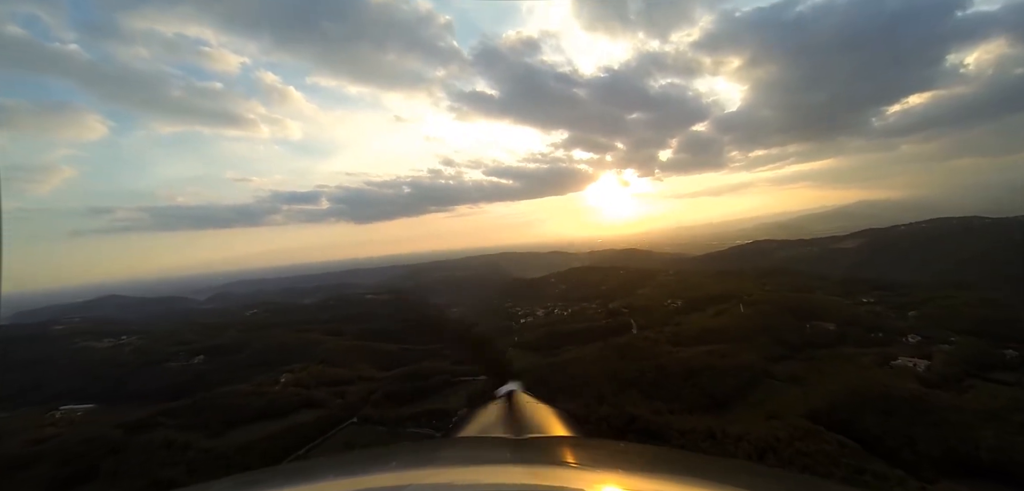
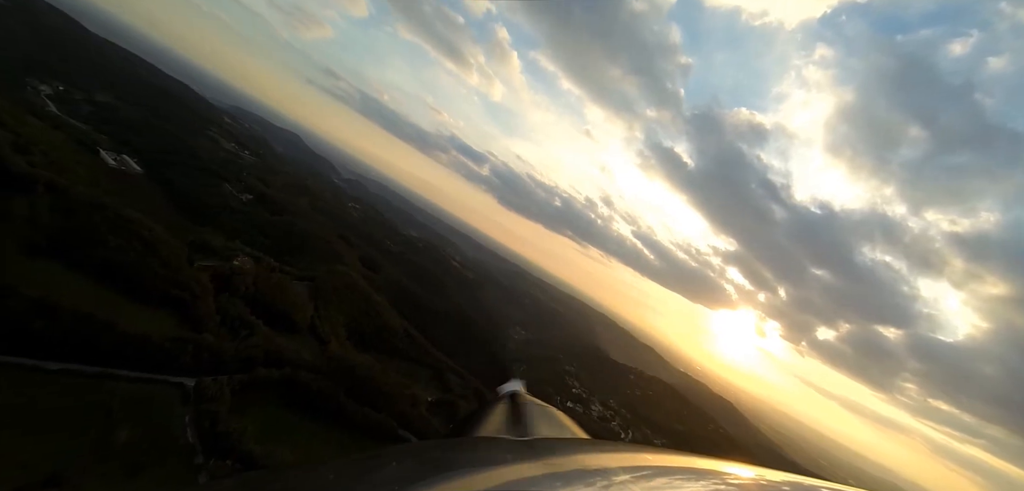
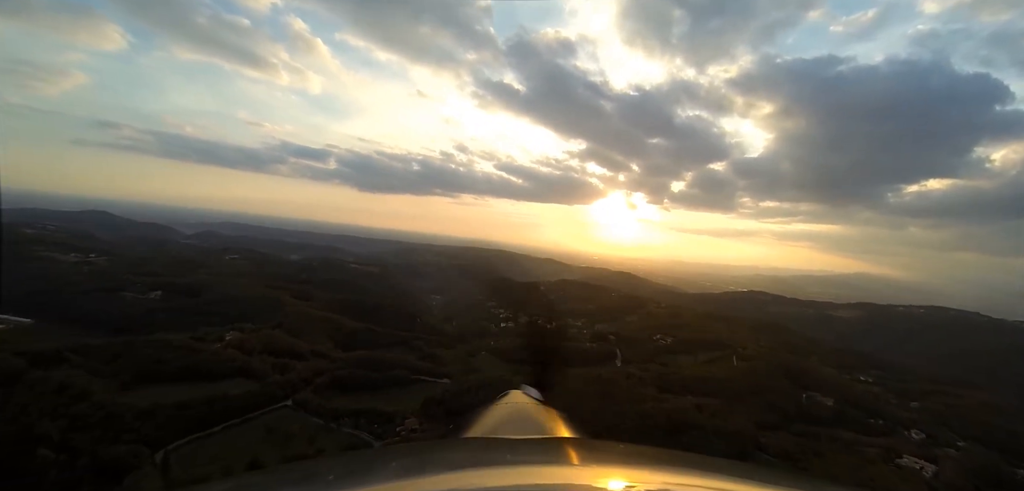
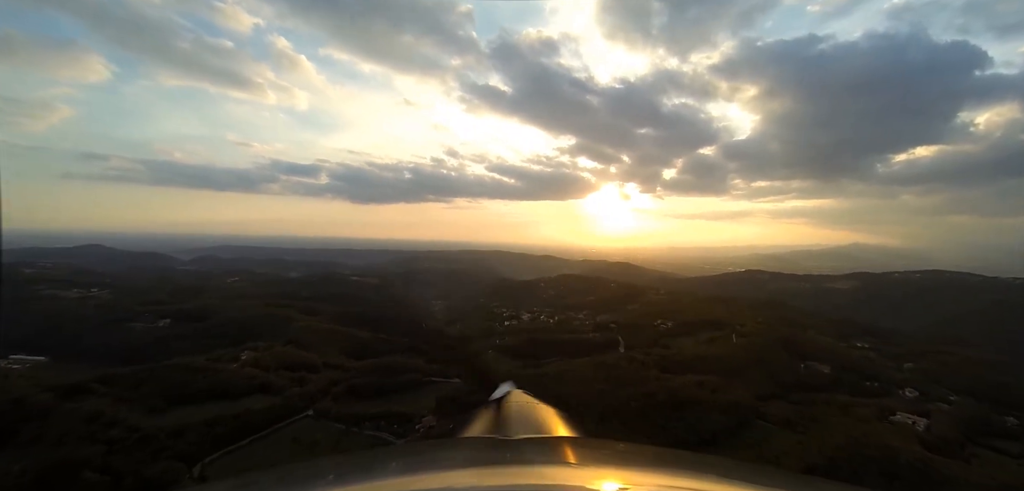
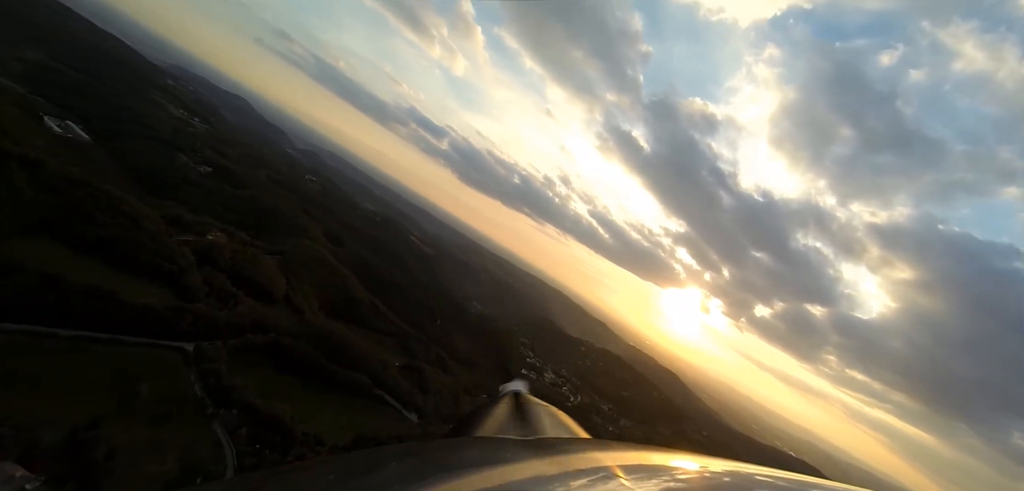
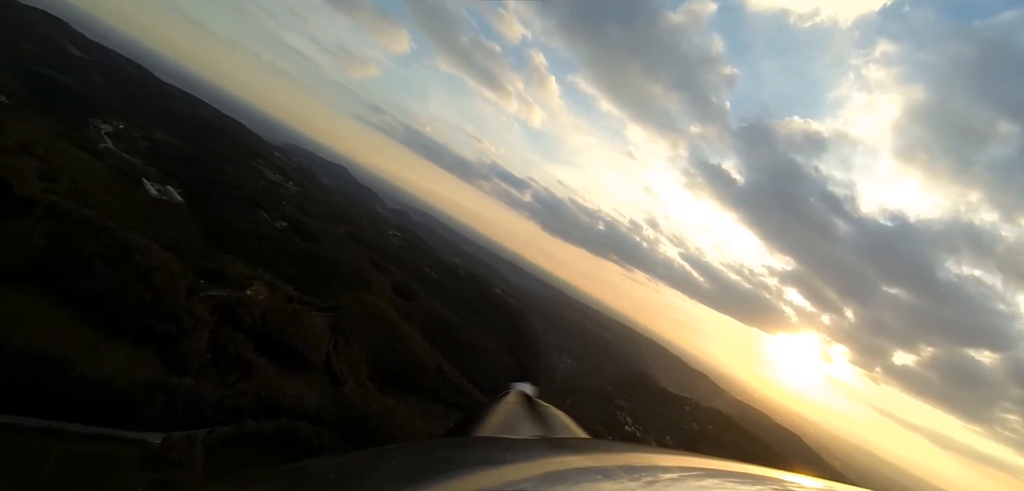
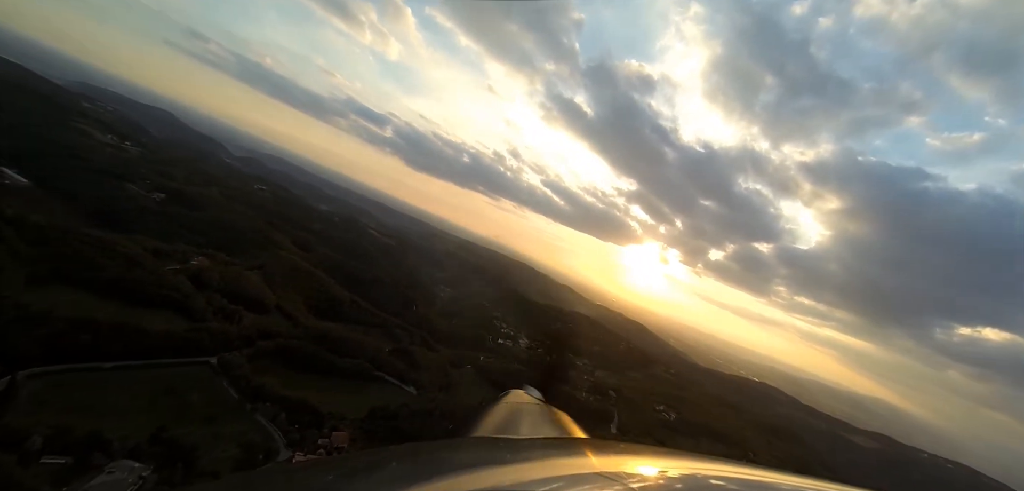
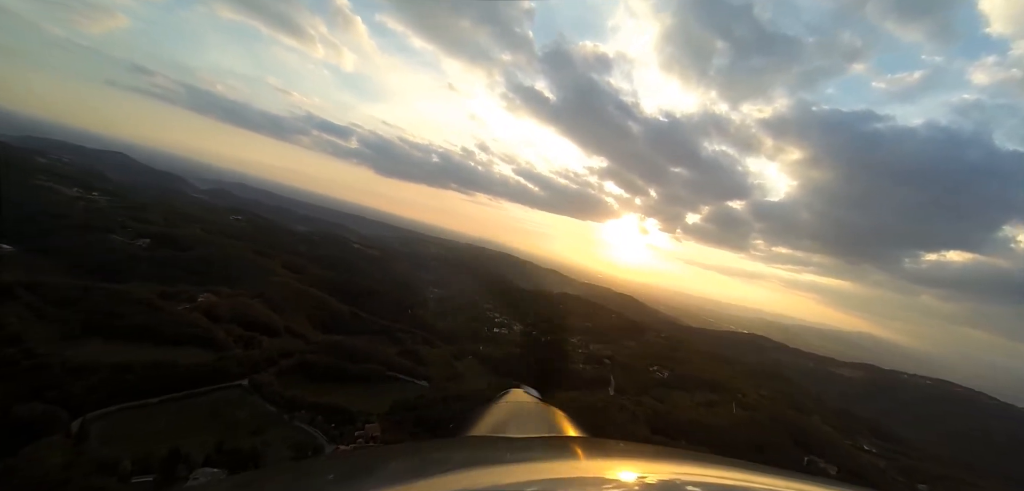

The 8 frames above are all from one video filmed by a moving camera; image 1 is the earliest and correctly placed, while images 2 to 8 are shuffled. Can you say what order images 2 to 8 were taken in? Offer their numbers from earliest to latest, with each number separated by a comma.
4, 3, 8, 7, 5, 2, 6
